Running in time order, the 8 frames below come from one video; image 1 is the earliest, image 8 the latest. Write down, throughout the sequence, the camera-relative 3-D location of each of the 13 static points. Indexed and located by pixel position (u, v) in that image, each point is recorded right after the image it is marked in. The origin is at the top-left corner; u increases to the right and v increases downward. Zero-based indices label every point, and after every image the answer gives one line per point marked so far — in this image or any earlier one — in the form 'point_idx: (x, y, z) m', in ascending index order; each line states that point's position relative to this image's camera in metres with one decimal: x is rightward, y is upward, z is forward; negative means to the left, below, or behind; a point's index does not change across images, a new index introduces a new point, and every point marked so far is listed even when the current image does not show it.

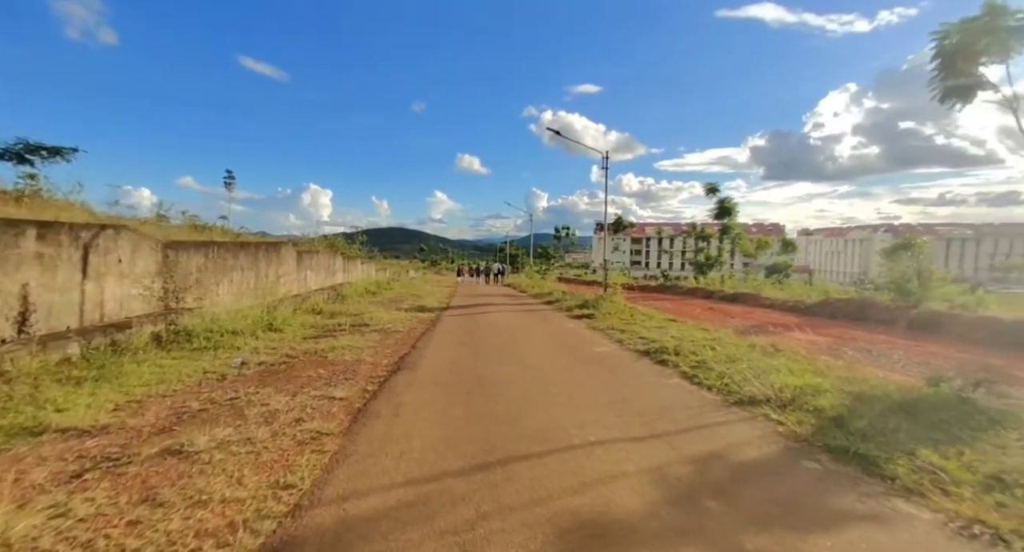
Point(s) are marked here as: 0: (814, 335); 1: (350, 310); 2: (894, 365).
0: (+7.1, -1.4, +10.0) m
1: (-5.6, -1.2, +14.4) m
2: (+6.5, -1.5, +7.2) m
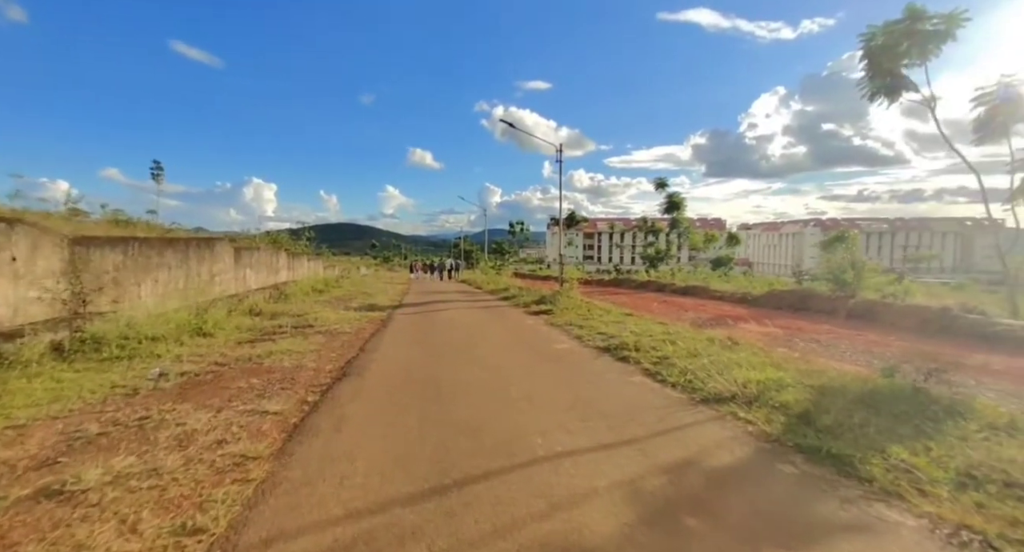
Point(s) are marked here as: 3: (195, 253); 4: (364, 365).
0: (+6.1, -1.2, +10.3) m
1: (-7.0, -1.2, +13.3) m
2: (+5.8, -1.4, +7.4) m
3: (-9.0, +0.7, +11.9) m
4: (-2.3, -1.4, +6.8) m
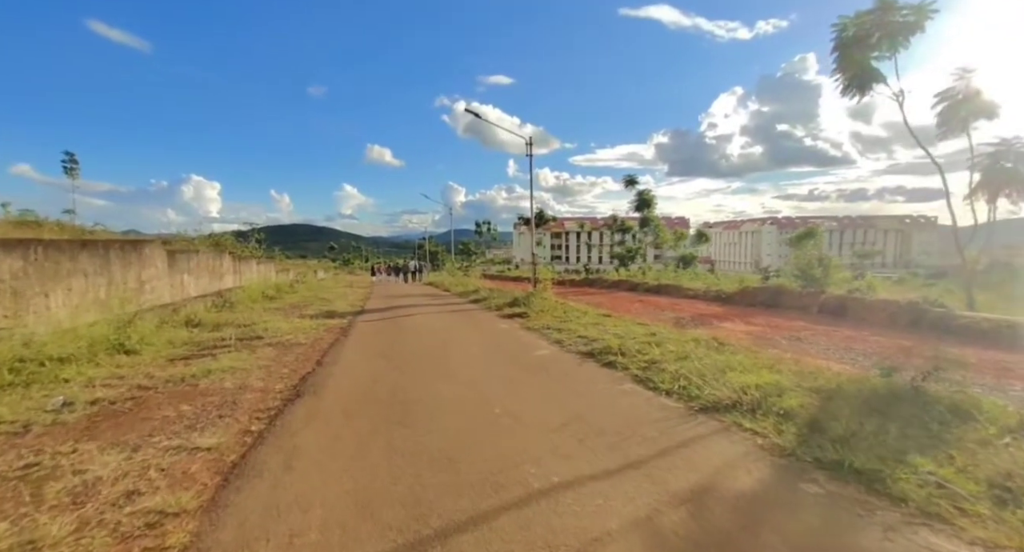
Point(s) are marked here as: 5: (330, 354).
0: (+5.5, -1.1, +10.1) m
1: (-7.8, -1.3, +12.2) m
2: (+5.4, -1.3, +7.3) m
3: (-9.7, +0.5, +10.6) m
4: (-2.6, -1.5, +6.0) m
5: (-3.3, -1.4, +7.8) m
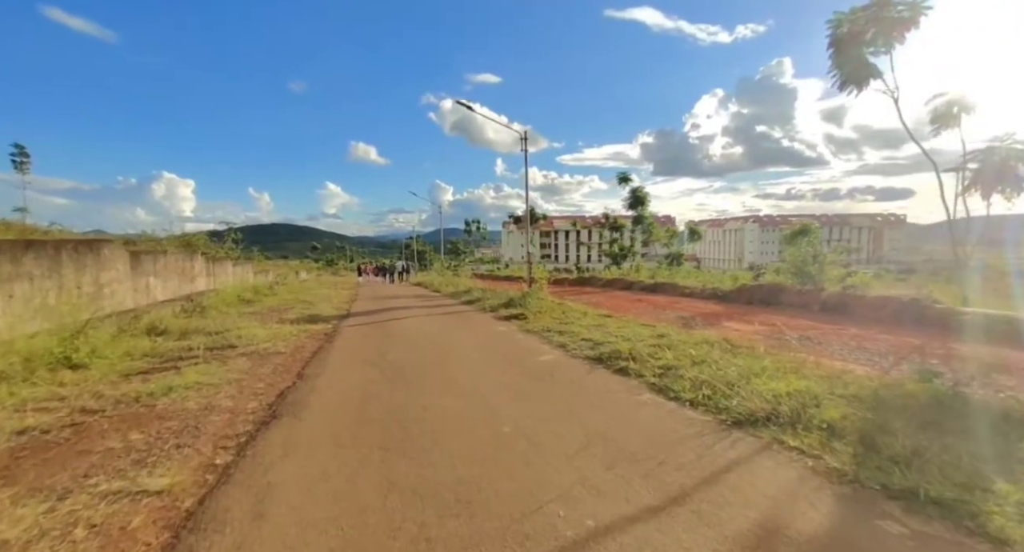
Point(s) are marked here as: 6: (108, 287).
0: (+5.4, -1.1, +9.7) m
1: (-8.0, -1.4, +11.3) m
2: (+5.4, -1.3, +6.9) m
3: (-9.8, +0.4, +9.6) m
4: (-2.6, -1.5, +5.3) m
5: (-3.3, -1.5, +7.1) m
6: (-12.4, -0.3, +13.2) m
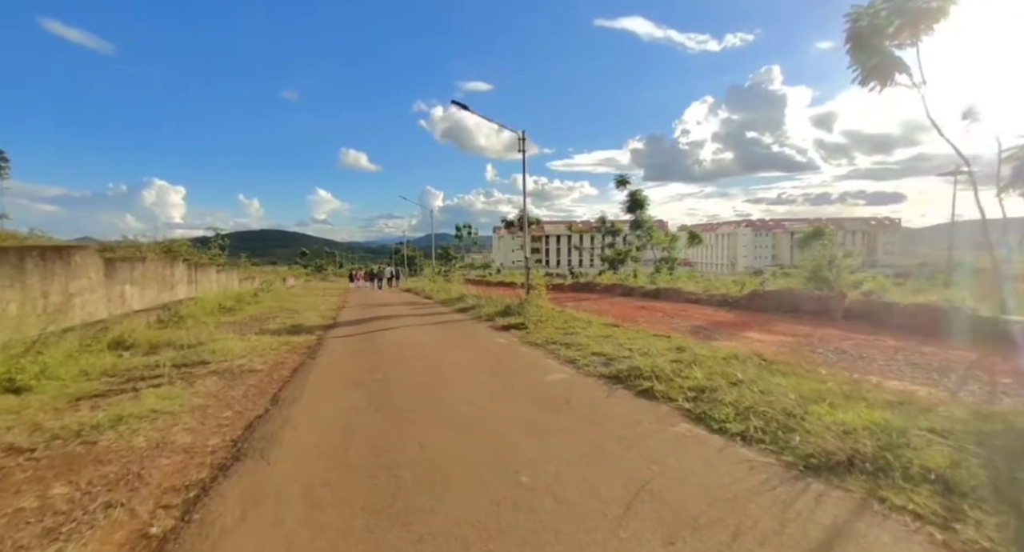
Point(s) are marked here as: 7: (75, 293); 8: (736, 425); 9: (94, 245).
0: (+5.5, -1.2, +9.0) m
1: (-7.9, -1.6, +10.3) m
2: (+5.5, -1.4, +6.1) m
3: (-9.7, +0.2, +8.6) m
4: (-2.4, -1.6, +4.4) m
5: (-3.2, -1.6, +6.2) m
6: (-12.4, -0.6, +12.2) m
7: (-12.2, -0.5, +12.0) m
8: (+2.2, -1.5, +4.2) m
9: (-15.5, +1.2, +15.9) m
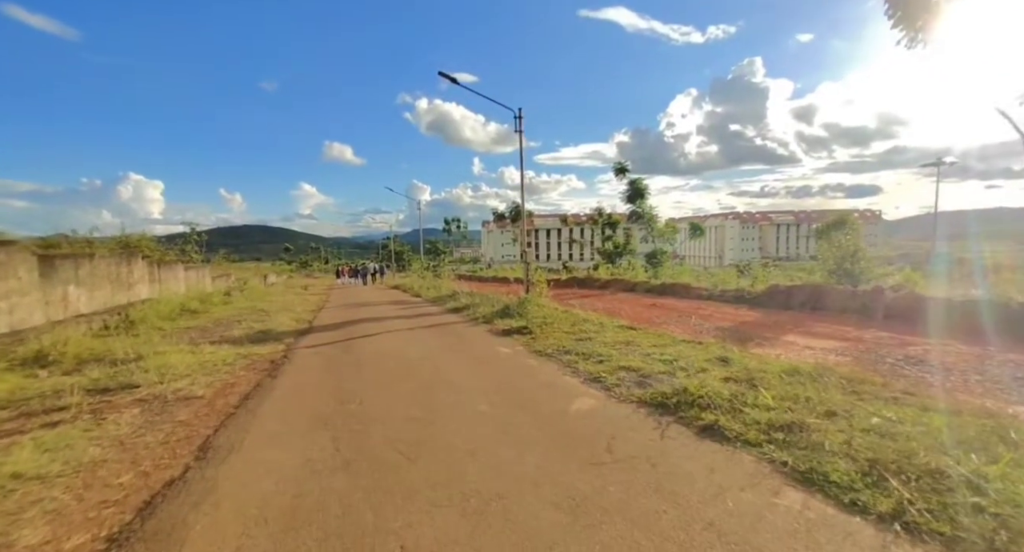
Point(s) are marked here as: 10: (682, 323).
0: (+5.5, -1.1, +7.7) m
1: (-7.9, -1.6, +8.6) m
2: (+5.7, -1.3, +4.9) m
3: (-9.7, +0.2, +6.9) m
4: (-2.2, -1.7, +2.9) m
5: (-3.1, -1.6, +4.7) m
6: (-12.4, -0.6, +10.3) m
7: (-12.3, -0.5, +10.2) m
8: (+2.4, -1.5, +2.9) m
9: (-15.7, +1.1, +14.0) m
10: (+4.0, -1.0, +10.1) m
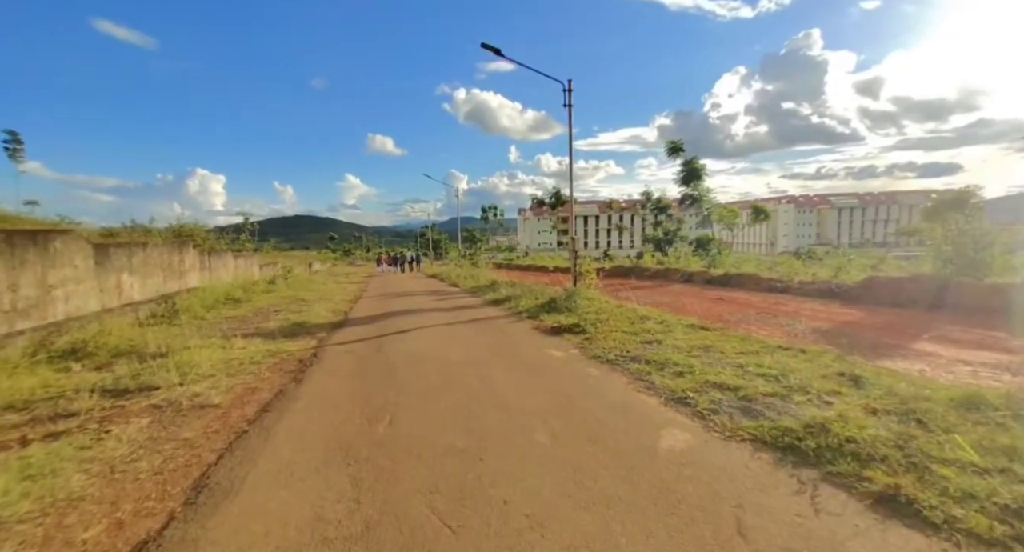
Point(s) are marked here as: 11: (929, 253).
0: (+6.4, -1.0, +6.1) m
1: (-6.9, -1.4, +8.2) m
2: (+6.3, -1.3, +3.3) m
3: (-8.8, +0.4, +6.6) m
4: (-1.8, -1.6, +2.0) m
5: (-2.4, -1.6, +3.8) m
6: (-11.3, -0.3, +10.3) m
7: (-11.1, -0.2, +10.2) m
8: (+2.9, -1.5, +1.6) m
9: (-14.2, +1.5, +14.2) m
10: (+5.1, -0.9, +8.6) m
11: (+11.1, +0.6, +11.5) m
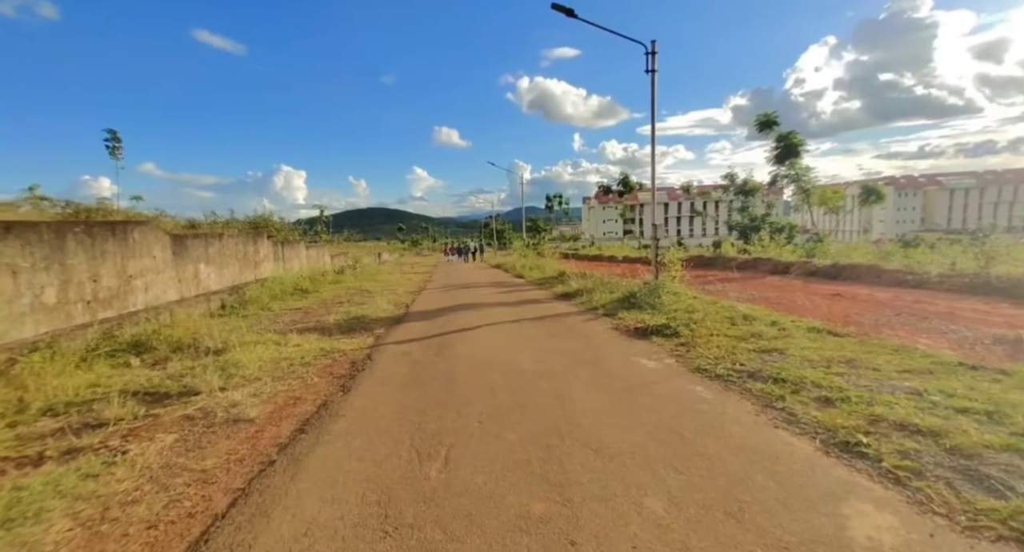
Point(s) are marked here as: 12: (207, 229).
0: (+7.3, -0.9, +4.0) m
1: (-5.6, -1.2, +8.0) m
2: (+6.7, -1.3, +1.2) m
3: (-7.7, +0.5, +6.6) m
4: (-1.4, -1.6, +1.1) m
5: (-1.8, -1.5, +3.0) m
6: (-9.6, -0.1, +10.6) m
7: (-9.5, 0.0, +10.4) m
8: (+3.1, -1.5, 0.0) m
9: (-12.0, +1.8, +14.8) m
10: (+6.3, -0.7, +6.6) m
11: (+12.7, +0.8, +8.7) m
12: (-11.8, +1.8, +16.3) m
